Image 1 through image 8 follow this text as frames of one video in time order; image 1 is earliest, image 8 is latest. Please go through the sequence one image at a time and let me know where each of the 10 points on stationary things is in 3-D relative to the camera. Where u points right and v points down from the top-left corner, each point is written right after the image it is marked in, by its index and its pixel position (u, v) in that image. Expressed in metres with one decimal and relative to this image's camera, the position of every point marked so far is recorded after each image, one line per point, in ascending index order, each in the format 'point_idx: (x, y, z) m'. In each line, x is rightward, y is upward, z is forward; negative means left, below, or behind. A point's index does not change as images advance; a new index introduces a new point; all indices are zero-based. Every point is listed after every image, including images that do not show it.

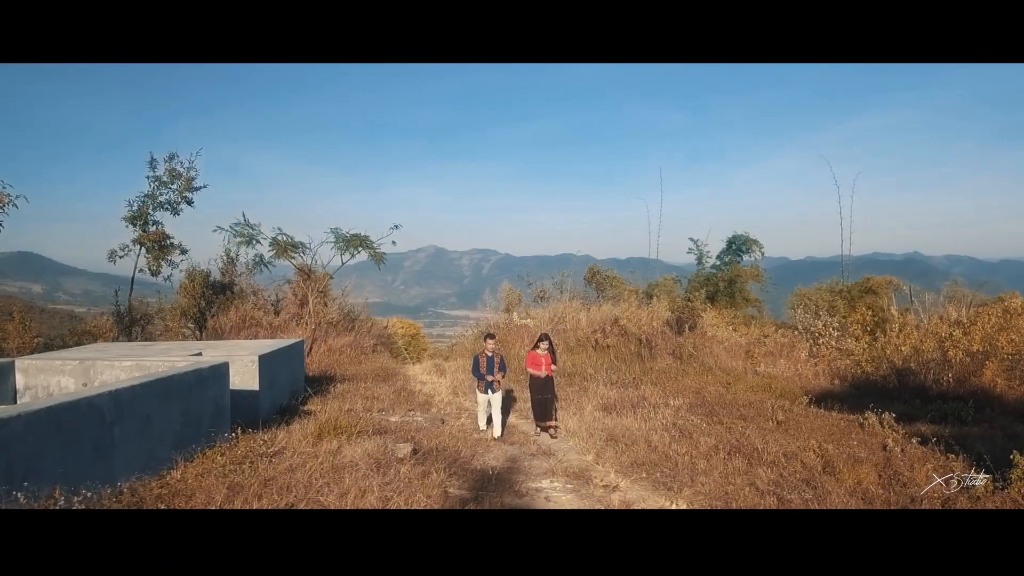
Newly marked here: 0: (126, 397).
0: (-2.2, -0.6, +5.2) m
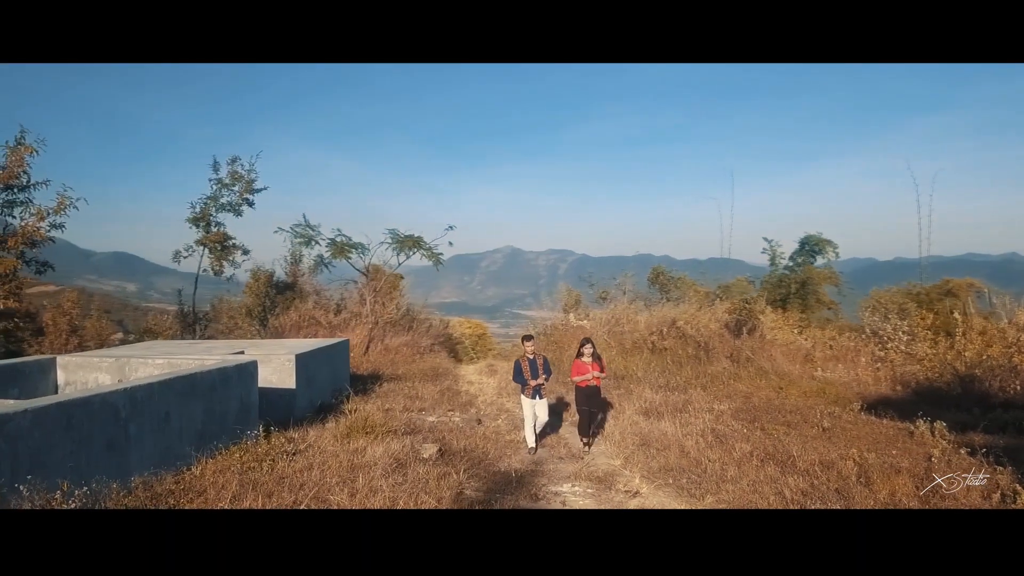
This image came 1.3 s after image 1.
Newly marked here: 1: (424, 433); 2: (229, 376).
0: (-2.2, -0.6, +5.3) m
1: (-0.8, -1.3, +8.2) m
2: (-2.1, -0.6, +6.5) m
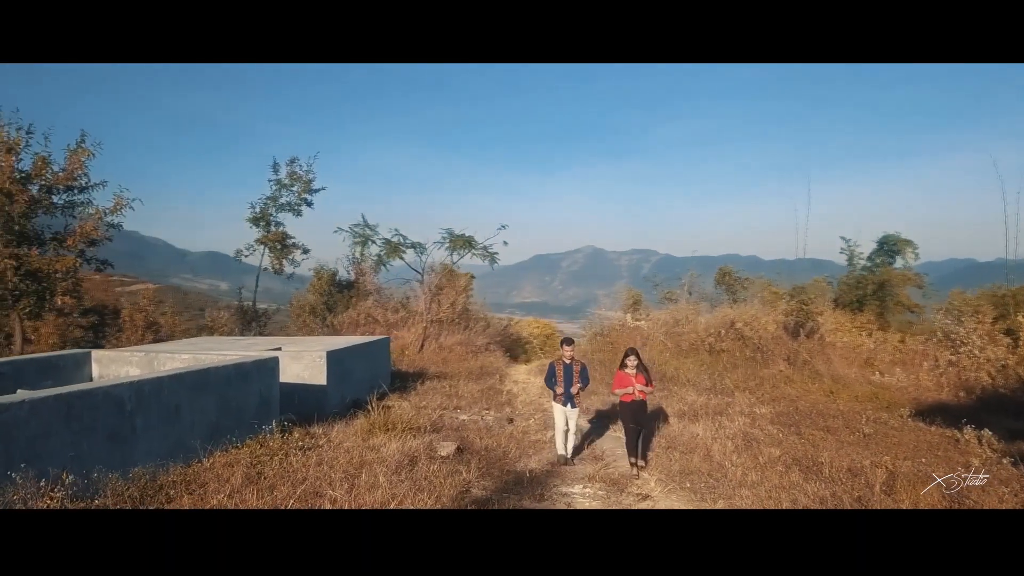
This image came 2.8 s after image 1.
0: (-2.2, -0.6, +5.5) m
1: (-0.6, -1.3, +8.2) m
2: (-2.0, -0.6, +6.7) m
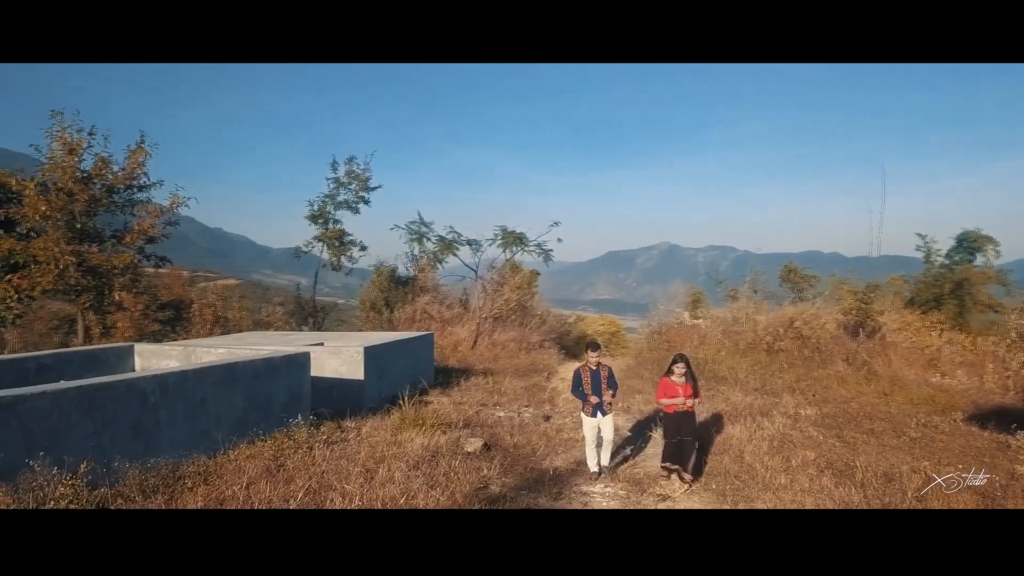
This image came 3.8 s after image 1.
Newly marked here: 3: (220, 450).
0: (-2.1, -0.6, +5.7) m
1: (-0.3, -1.3, +8.2) m
2: (-1.8, -0.6, +6.8) m
3: (-2.0, -1.1, +6.0) m
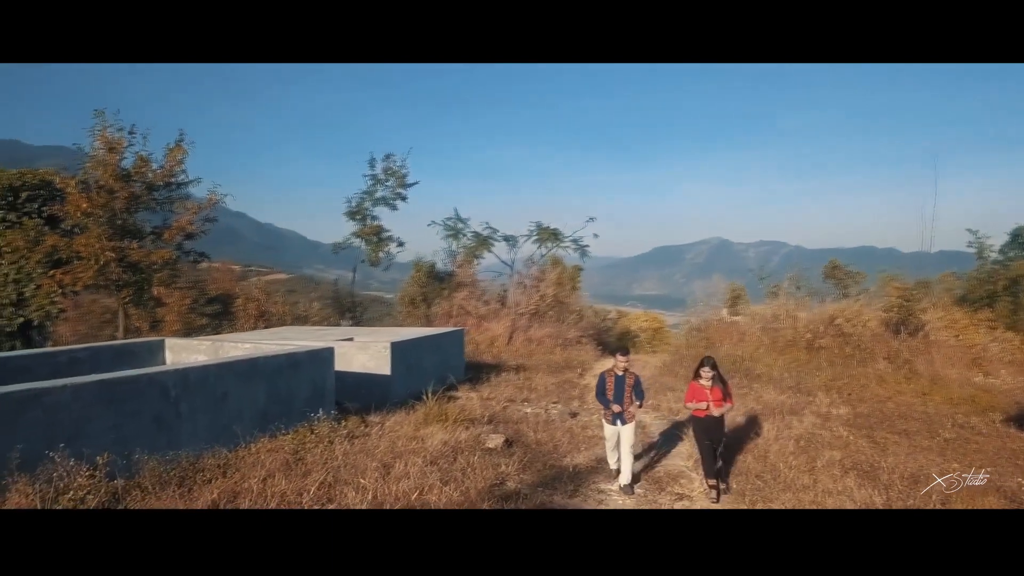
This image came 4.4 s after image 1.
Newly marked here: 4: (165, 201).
0: (-2.0, -0.6, +5.8) m
1: (-0.1, -1.3, +8.3) m
2: (-1.7, -0.6, +6.9) m
3: (-1.9, -1.1, +6.1) m
4: (-4.6, +1.1, +11.8) m
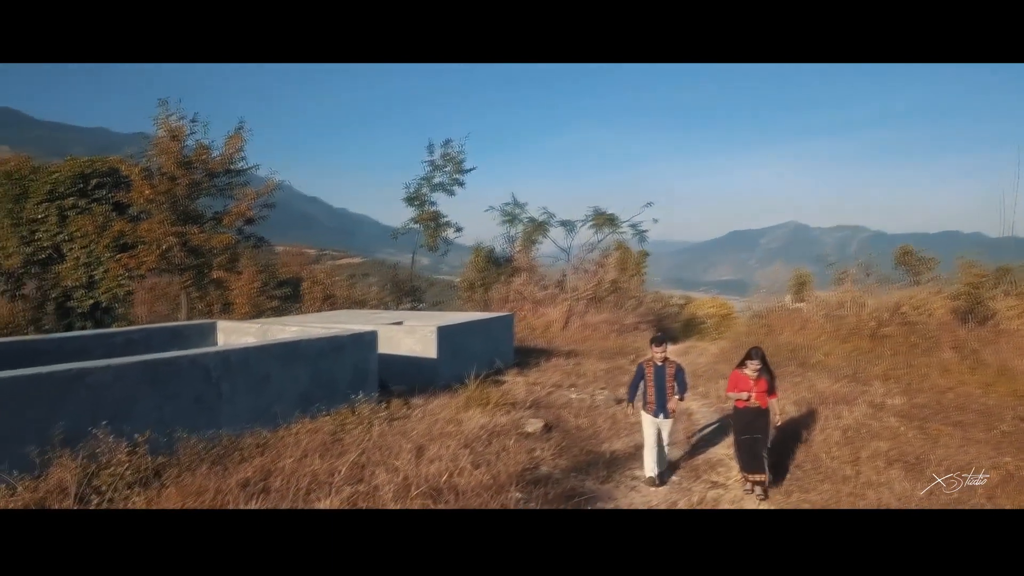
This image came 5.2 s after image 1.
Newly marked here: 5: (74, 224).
0: (-1.8, -0.5, +6.0) m
1: (+0.3, -1.1, +8.3) m
2: (-1.4, -0.5, +7.1) m
3: (-1.6, -1.0, +6.3) m
4: (-3.9, +1.4, +12.1) m
5: (-5.6, +0.8, +11.5) m
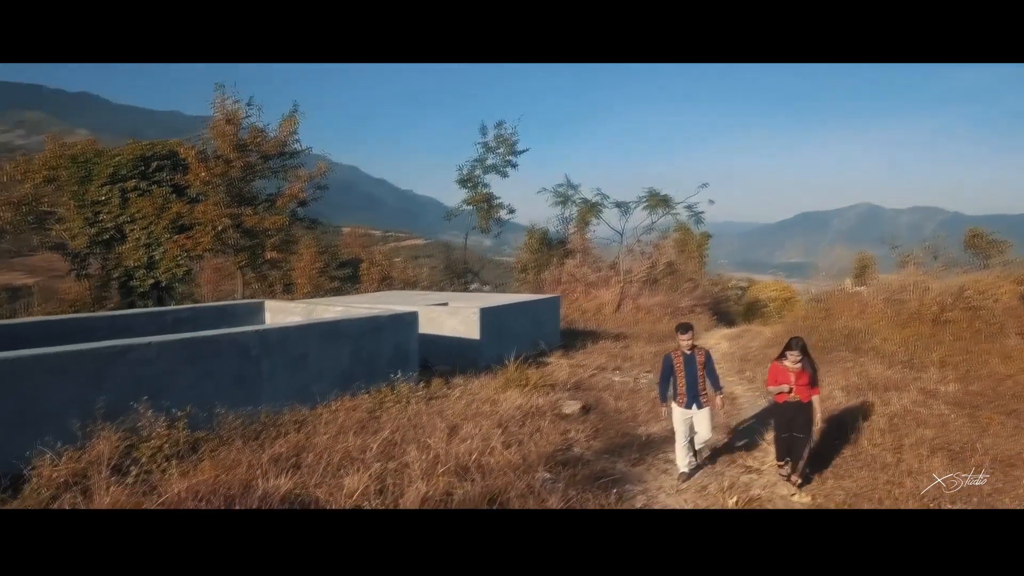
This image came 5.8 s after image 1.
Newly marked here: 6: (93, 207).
0: (-1.6, -0.3, +6.1) m
1: (+0.7, -1.0, +8.3) m
2: (-1.1, -0.3, +7.2) m
3: (-1.4, -0.8, +6.5) m
4: (-3.2, +1.6, +12.4) m
5: (-5.0, +1.1, +11.9) m
6: (-5.6, +1.1, +11.9) m
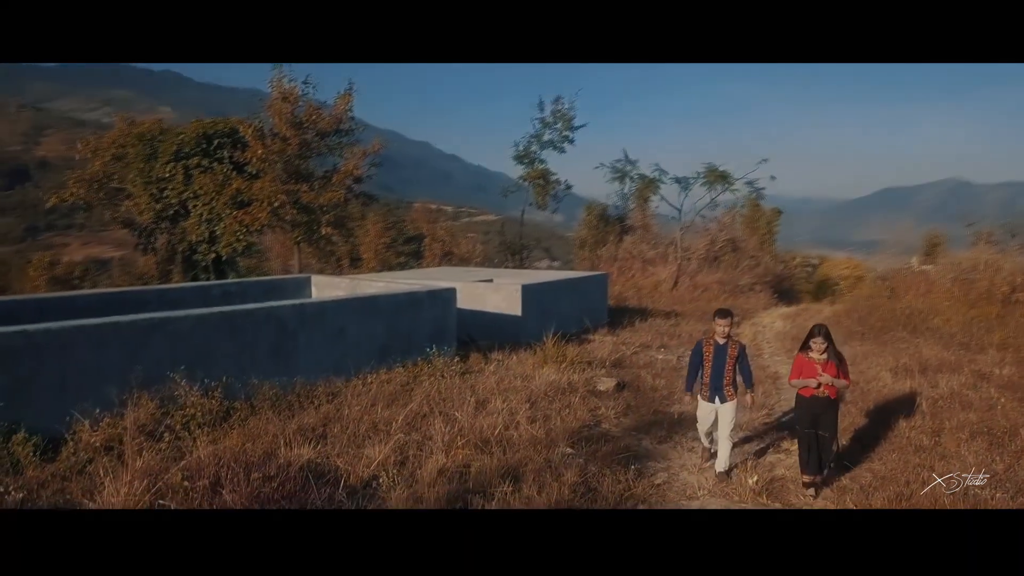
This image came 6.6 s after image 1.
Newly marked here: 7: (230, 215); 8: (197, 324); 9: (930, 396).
0: (-1.4, -0.2, +6.3) m
1: (+1.1, -0.7, +8.3) m
2: (-0.8, -0.1, +7.4) m
3: (-1.2, -0.6, +6.6) m
4: (-2.5, +2.0, +12.6) m
5: (-4.3, +1.4, +12.3) m
6: (-4.9, +1.4, +12.3) m
7: (-3.9, +1.0, +12.3) m
8: (-1.9, -0.2, +5.5) m
9: (+3.5, -0.9, +7.6) m
